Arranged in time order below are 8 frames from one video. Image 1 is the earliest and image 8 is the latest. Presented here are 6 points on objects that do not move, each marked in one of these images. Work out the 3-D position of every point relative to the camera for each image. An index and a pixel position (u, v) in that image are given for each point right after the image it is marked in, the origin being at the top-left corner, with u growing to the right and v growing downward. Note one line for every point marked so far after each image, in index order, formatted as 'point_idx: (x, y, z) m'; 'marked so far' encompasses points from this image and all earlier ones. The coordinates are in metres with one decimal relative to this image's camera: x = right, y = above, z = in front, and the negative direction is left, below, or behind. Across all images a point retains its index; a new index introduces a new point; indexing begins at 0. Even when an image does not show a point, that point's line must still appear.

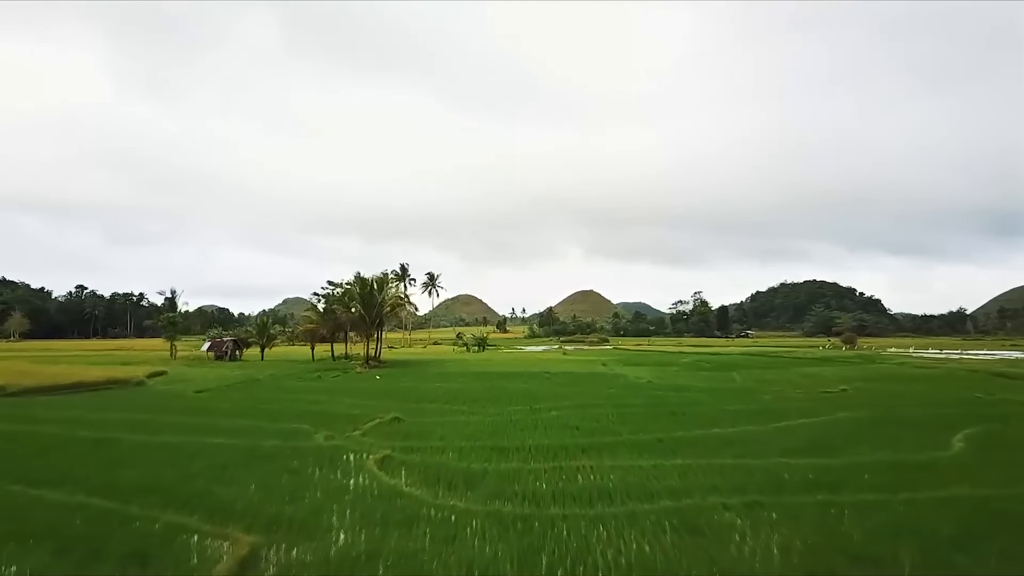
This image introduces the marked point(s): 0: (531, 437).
0: (+0.6, -4.6, +17.3) m
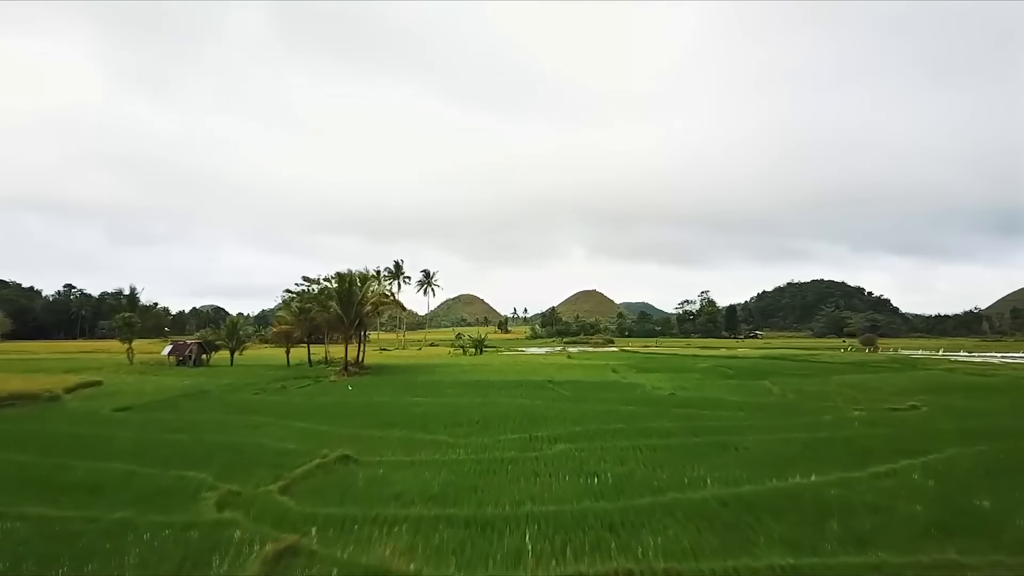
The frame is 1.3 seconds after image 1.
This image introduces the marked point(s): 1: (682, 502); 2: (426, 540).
0: (+0.4, -4.3, +11.9) m
1: (+3.3, -4.2, +11.1) m
2: (-1.4, -4.1, +9.4) m
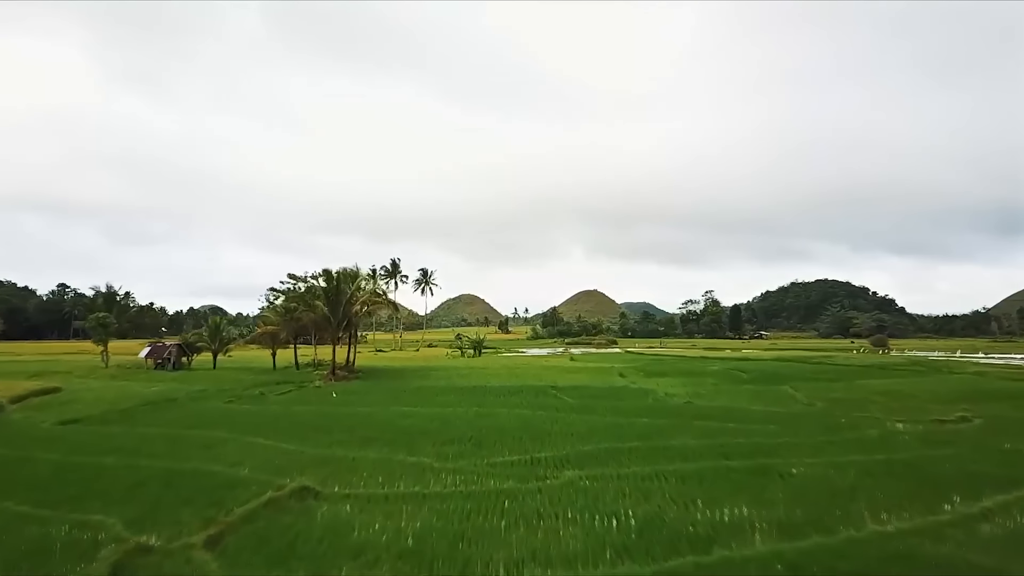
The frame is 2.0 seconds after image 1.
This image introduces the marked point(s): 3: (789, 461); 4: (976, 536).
0: (+0.3, -4.2, +9.1) m
1: (+3.3, -4.1, +8.4) m
2: (-1.5, -4.0, +6.6) m
3: (+7.3, -4.6, +15.0) m
4: (+8.2, -4.3, +9.9) m
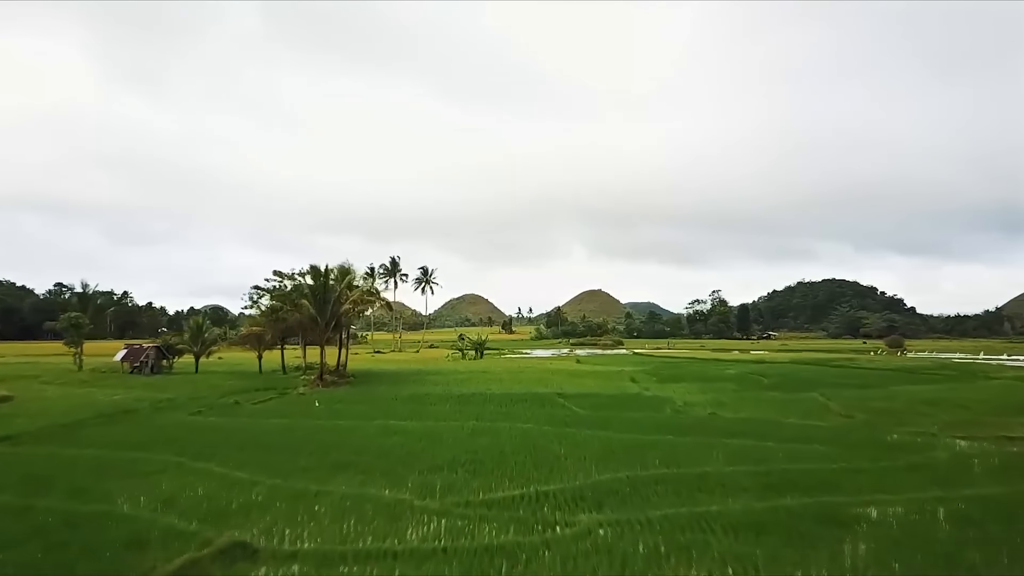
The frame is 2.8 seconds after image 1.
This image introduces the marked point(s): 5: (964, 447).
0: (+0.3, -4.1, +6.1) m
1: (+3.3, -4.0, +5.4) m
2: (-1.5, -3.9, +3.7) m
3: (+7.3, -4.5, +12.0) m
4: (+8.1, -4.1, +6.9) m
5: (+14.6, -5.1, +18.2) m
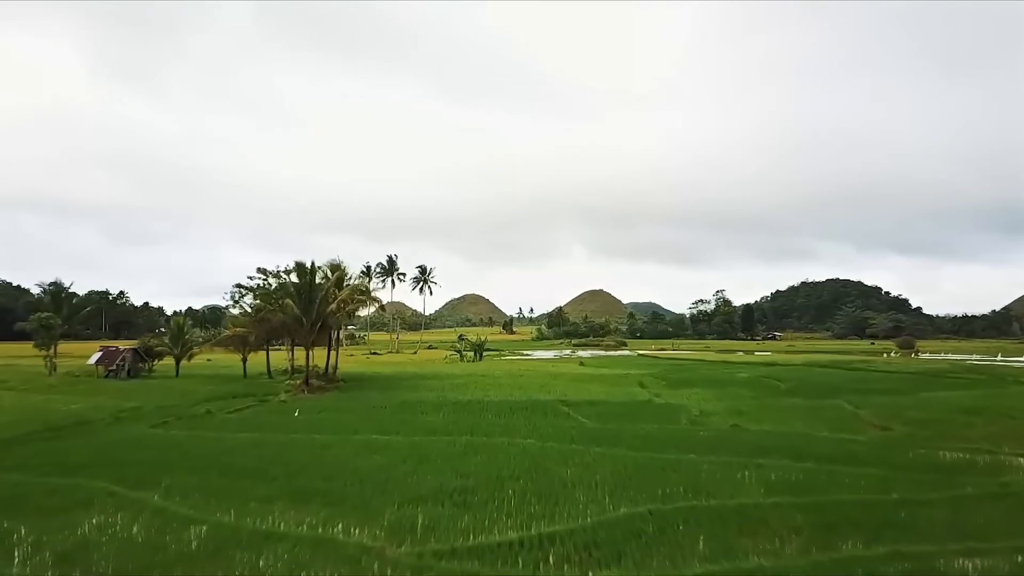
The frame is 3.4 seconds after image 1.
0: (+0.3, -4.0, +3.7) m
1: (+3.2, -3.9, +3.0) m
2: (-1.6, -3.8, +1.2) m
3: (+7.3, -4.4, +9.6) m
4: (+8.1, -4.0, +4.5) m
5: (+14.5, -5.0, +15.7) m
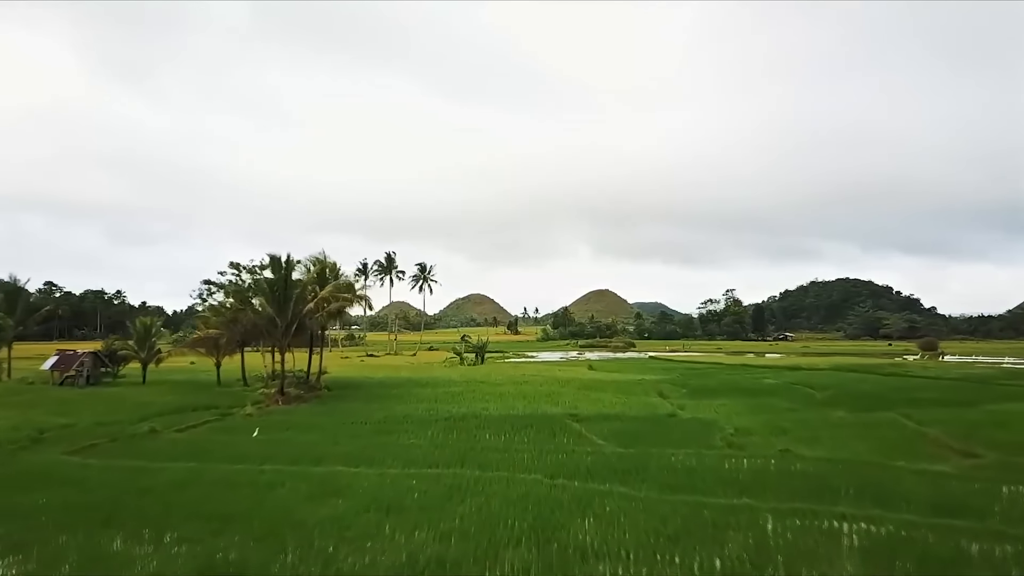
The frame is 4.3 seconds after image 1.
0: (+0.1, -3.8, -0.2) m
1: (+3.1, -3.7, -0.9) m
2: (-1.7, -3.6, -2.6) m
3: (+7.2, -4.2, +5.6) m
4: (+8.0, -3.9, +0.5) m
5: (+14.5, -4.8, +11.7) m
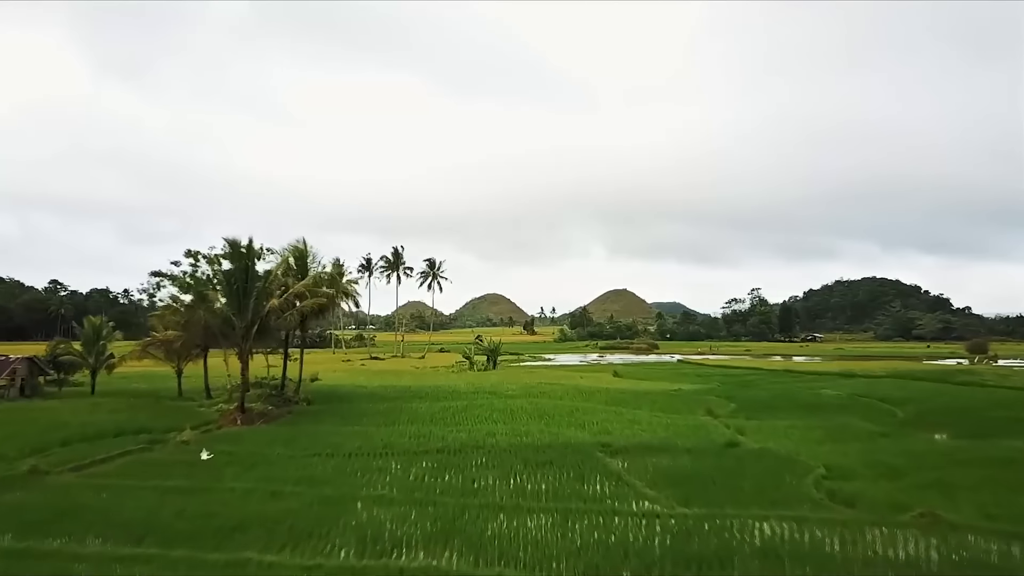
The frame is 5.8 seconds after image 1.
0: (-0.1, -3.5, -5.8) m
1: (+2.8, -3.4, -6.7) m
2: (-2.0, -3.3, -8.2) m
3: (+7.2, -3.9, -0.2) m
4: (+7.8, -3.6, -5.3) m
5: (+14.6, -4.5, +5.7) m
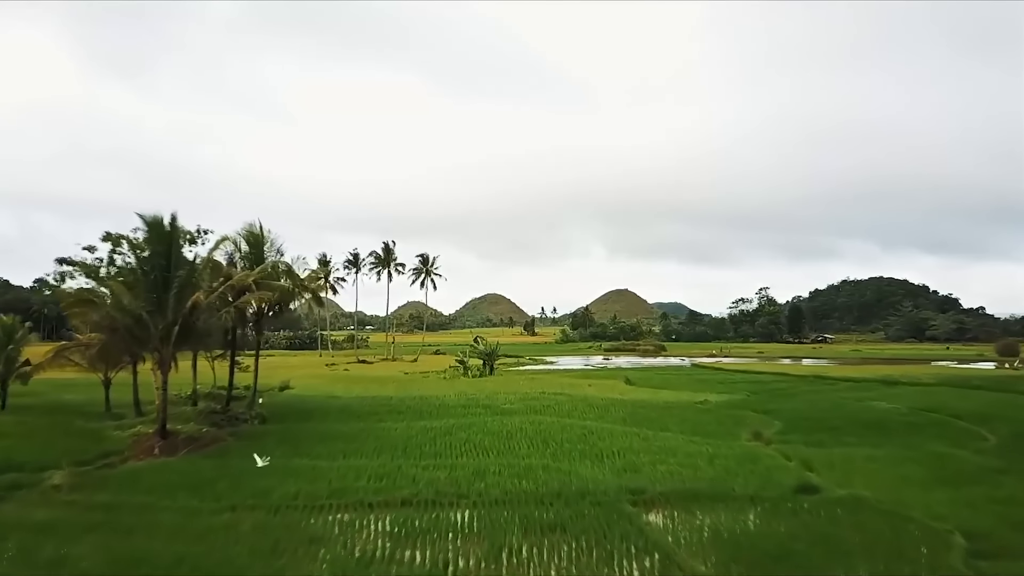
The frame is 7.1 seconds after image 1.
0: (-0.2, -3.2, -10.9) m
1: (+2.7, -3.1, -11.8) m
2: (-2.1, -3.0, -13.3) m
3: (+7.0, -3.6, -5.3) m
4: (+7.6, -3.2, -10.4) m
5: (+14.5, -4.2, +0.5) m
